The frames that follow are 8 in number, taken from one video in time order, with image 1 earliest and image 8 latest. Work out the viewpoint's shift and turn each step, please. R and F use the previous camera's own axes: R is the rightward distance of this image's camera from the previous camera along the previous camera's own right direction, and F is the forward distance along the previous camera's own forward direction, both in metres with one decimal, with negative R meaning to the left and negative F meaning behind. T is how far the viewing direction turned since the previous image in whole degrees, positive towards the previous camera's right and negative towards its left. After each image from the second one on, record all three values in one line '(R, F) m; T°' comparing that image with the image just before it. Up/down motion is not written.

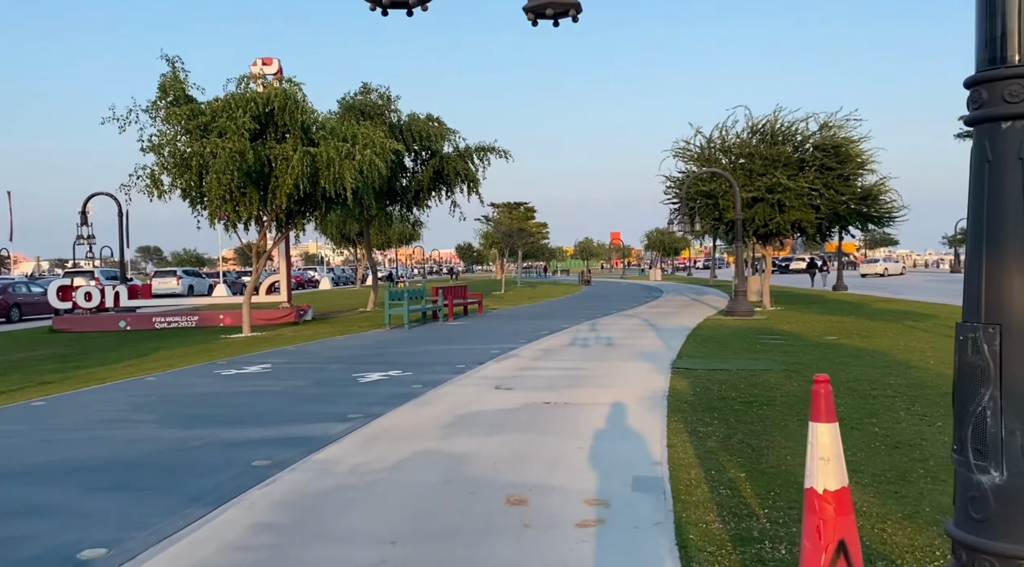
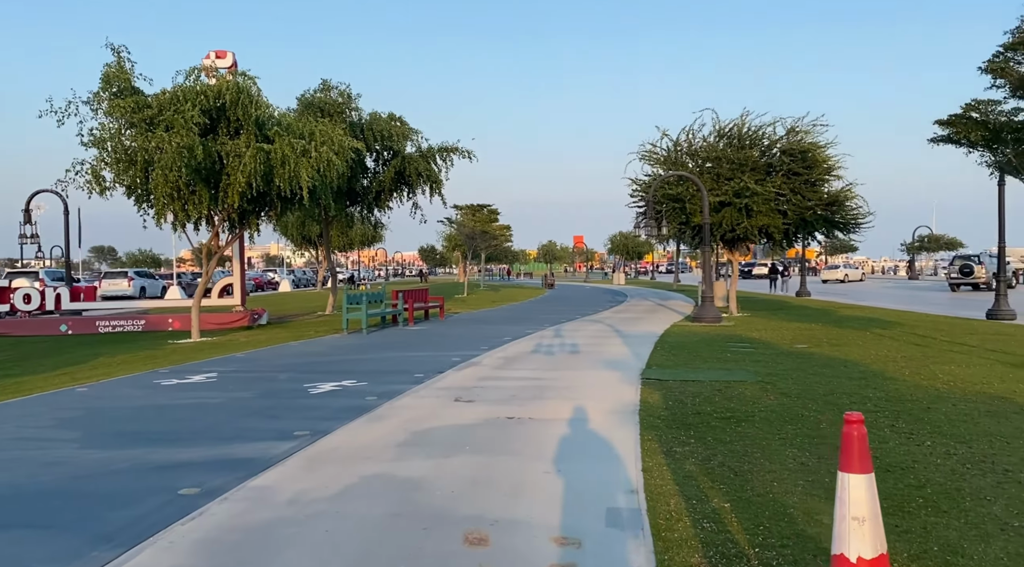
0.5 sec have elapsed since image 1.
(0.0, +0.6) m; +3°
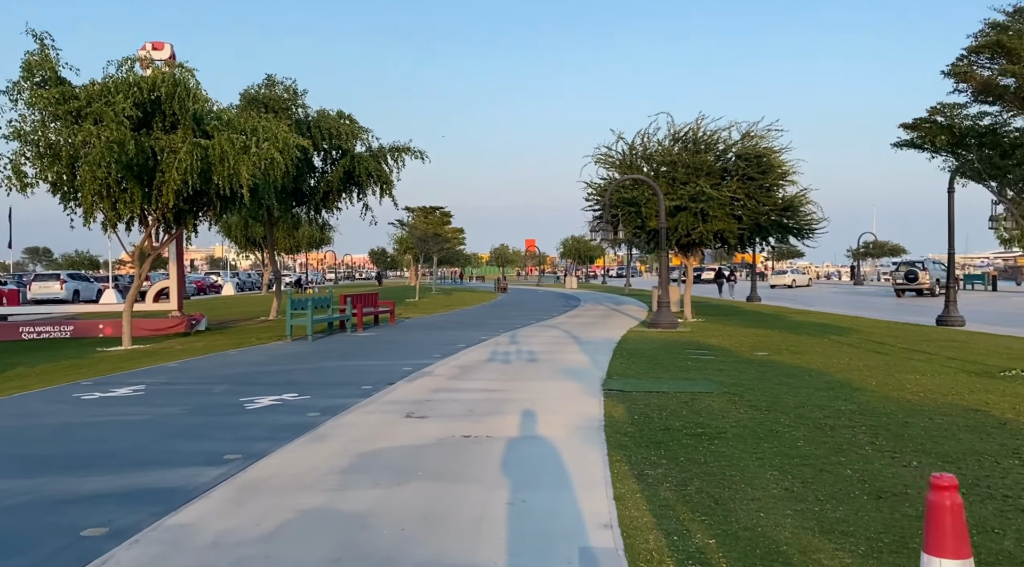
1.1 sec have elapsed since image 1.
(-0.1, +0.7) m; +4°
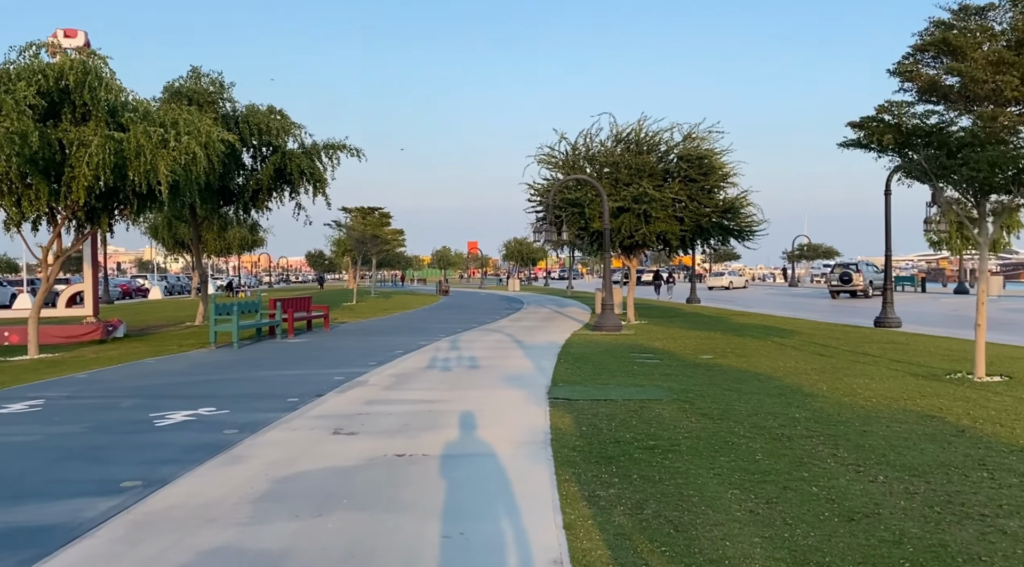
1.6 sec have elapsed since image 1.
(0.0, +0.7) m; +4°
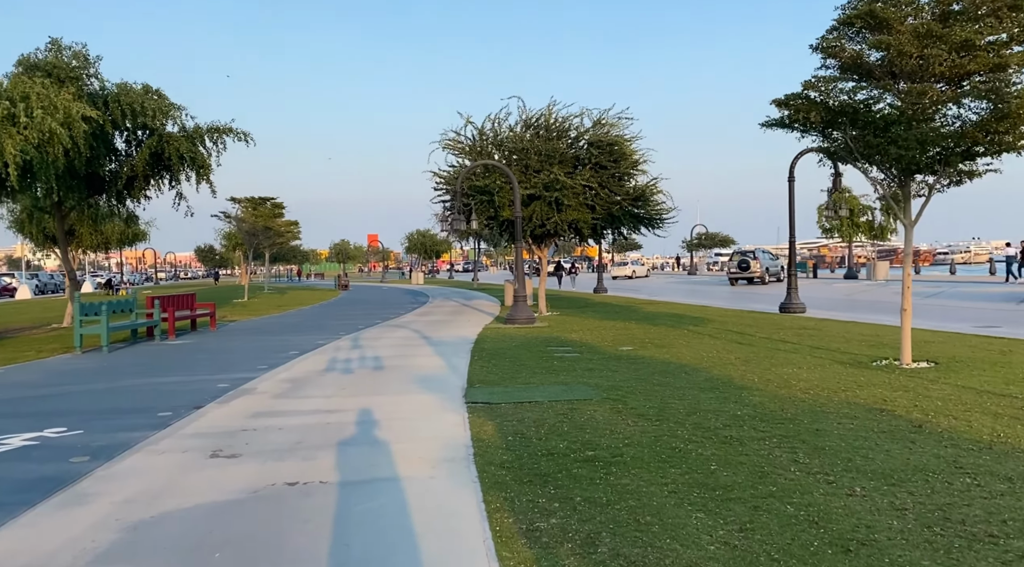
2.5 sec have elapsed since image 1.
(-0.1, +1.1) m; +7°
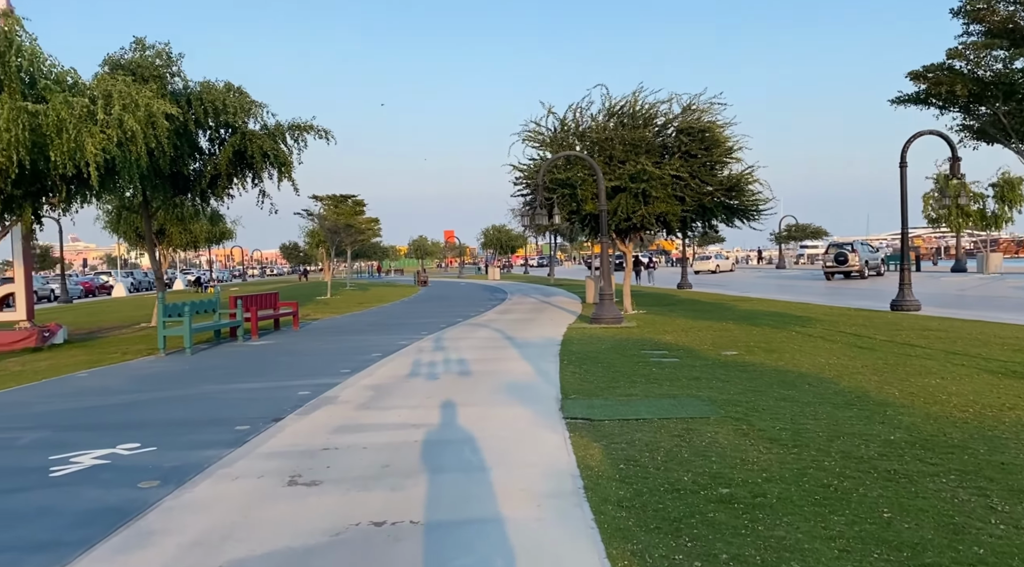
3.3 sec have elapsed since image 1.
(-0.3, +0.9) m; -6°
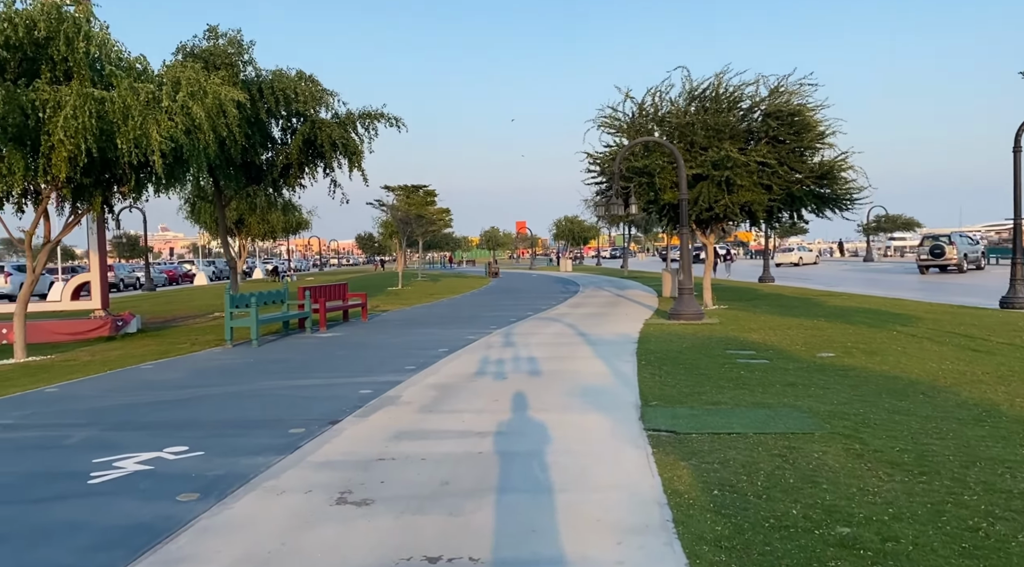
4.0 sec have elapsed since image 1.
(0.0, +0.8) m; -5°
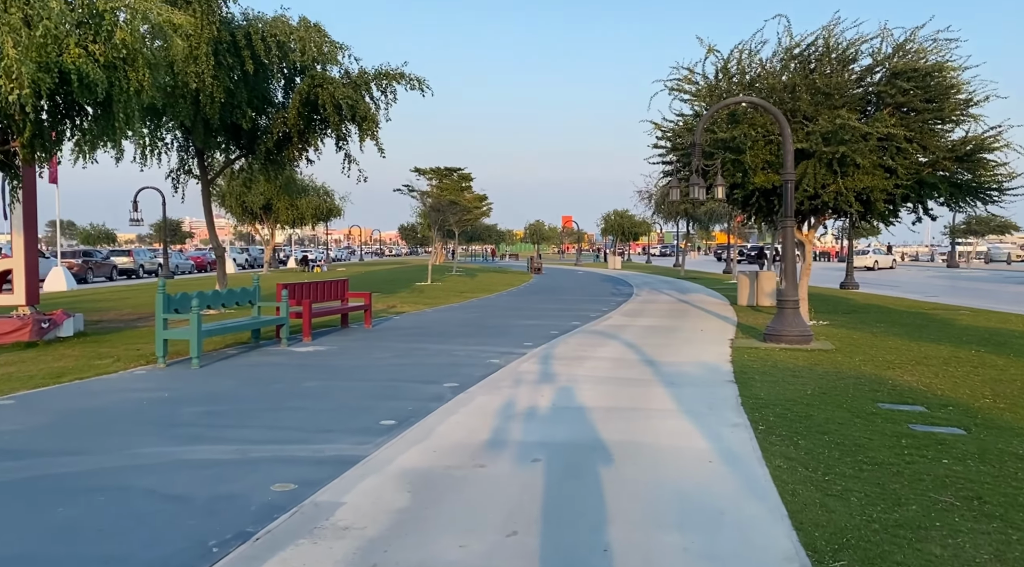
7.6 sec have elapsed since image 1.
(0.0, +4.4) m; -3°
